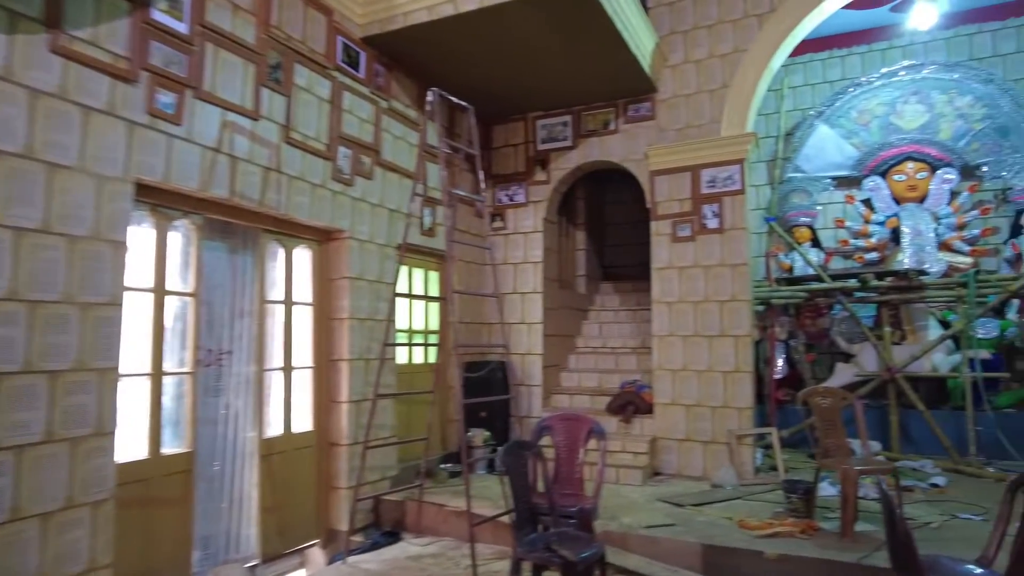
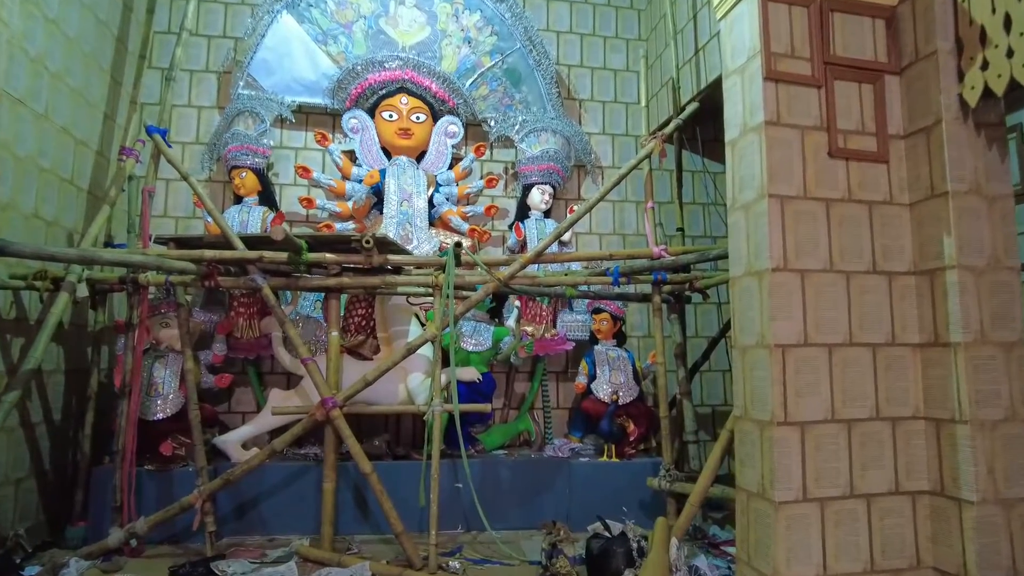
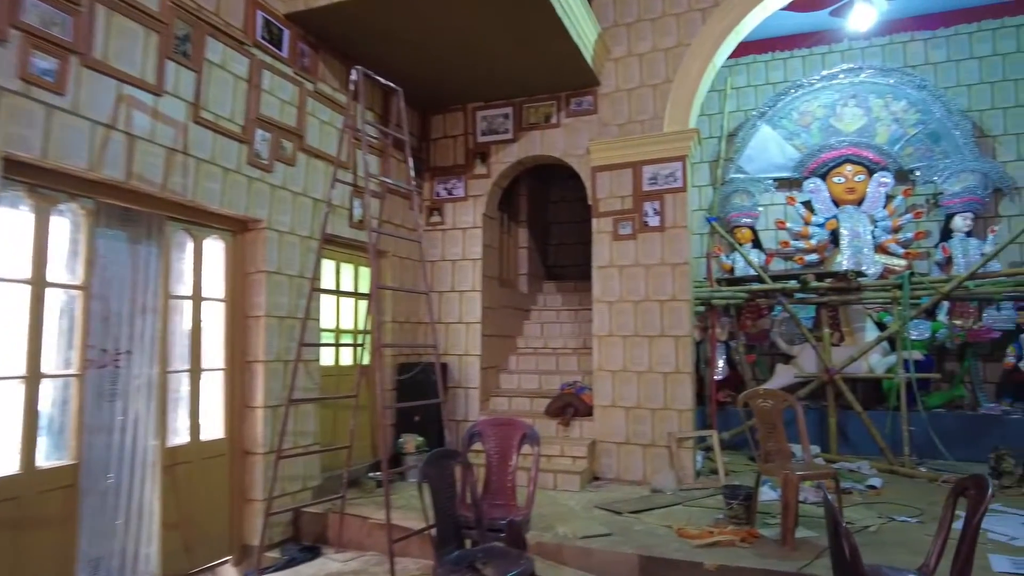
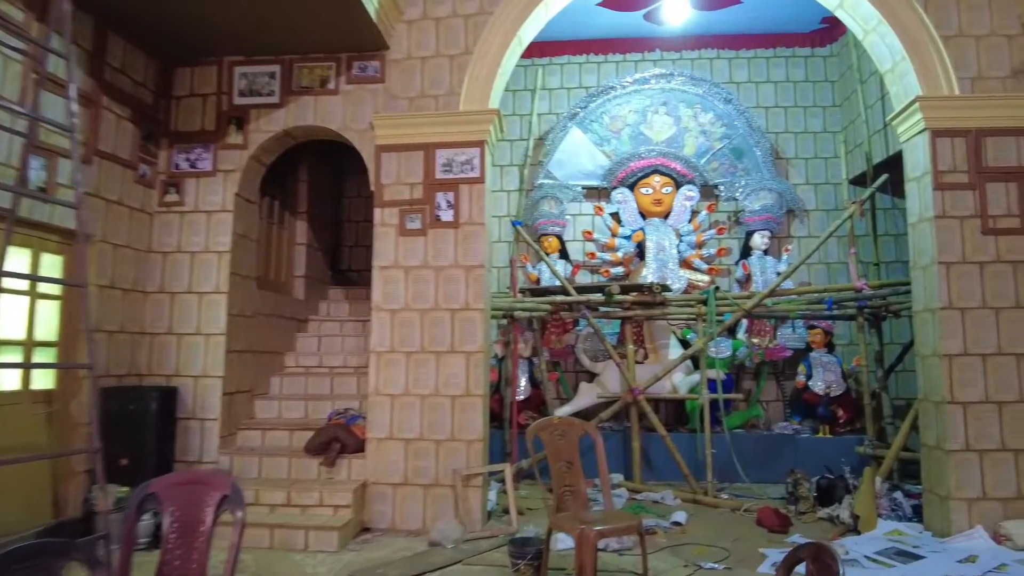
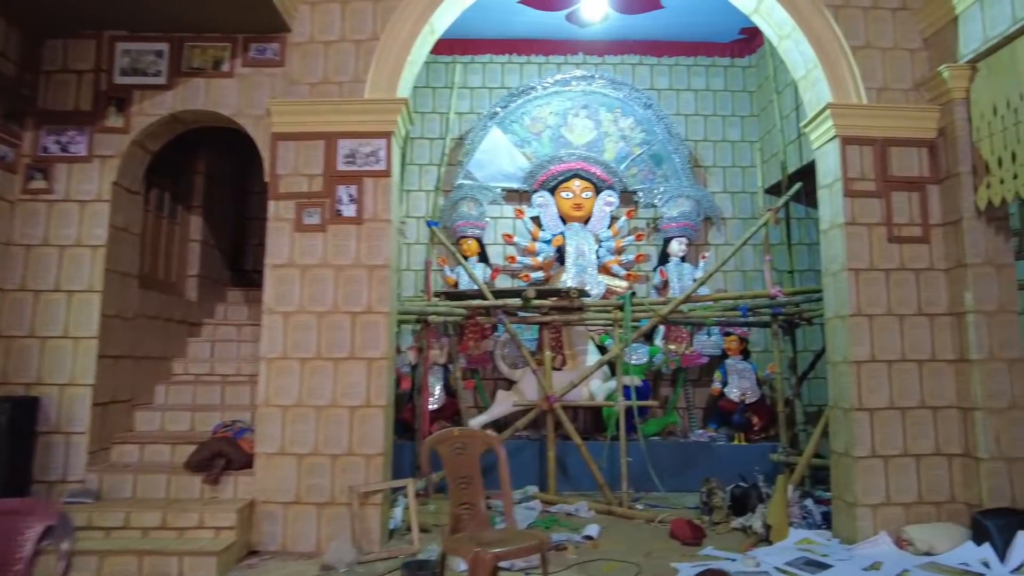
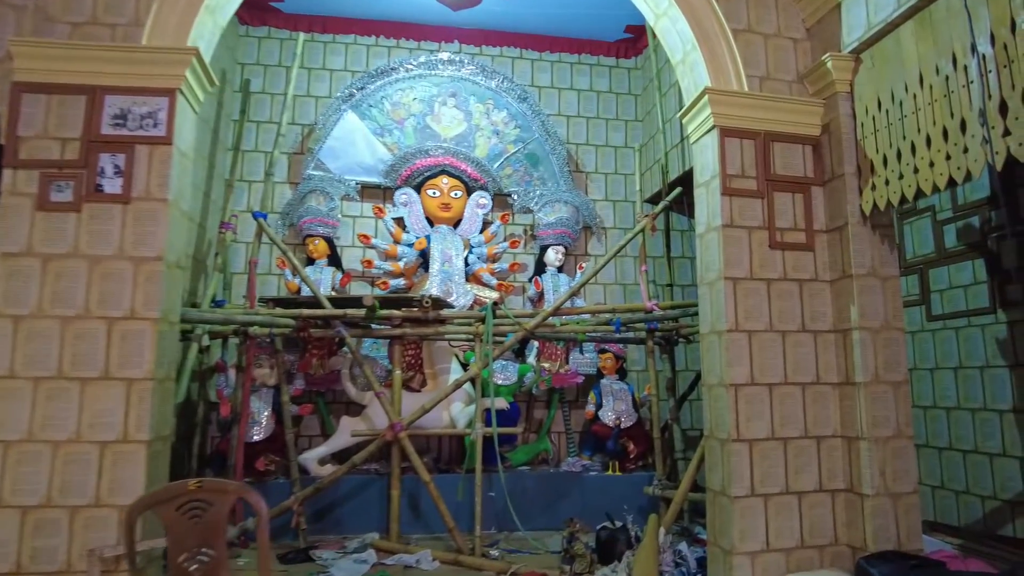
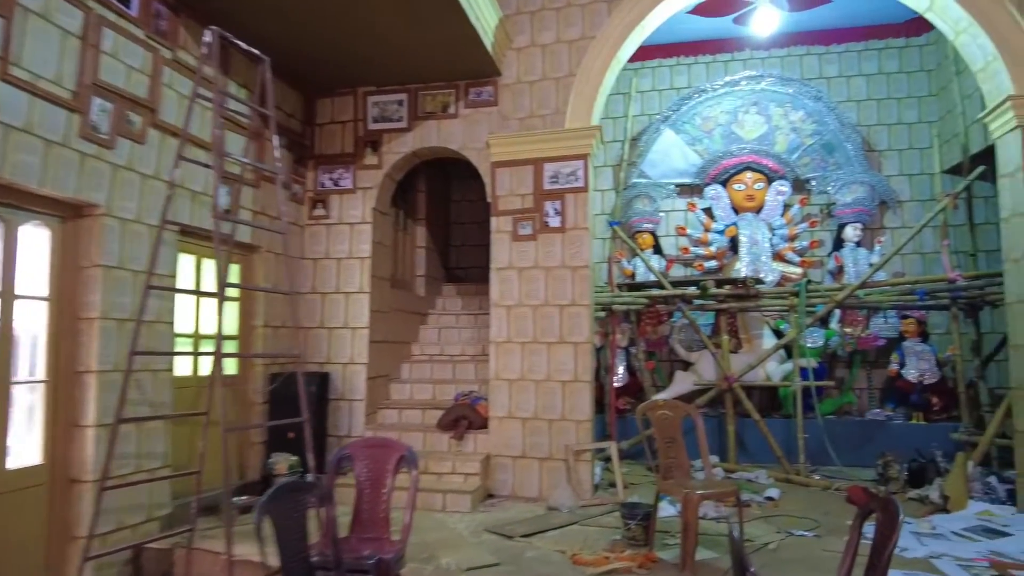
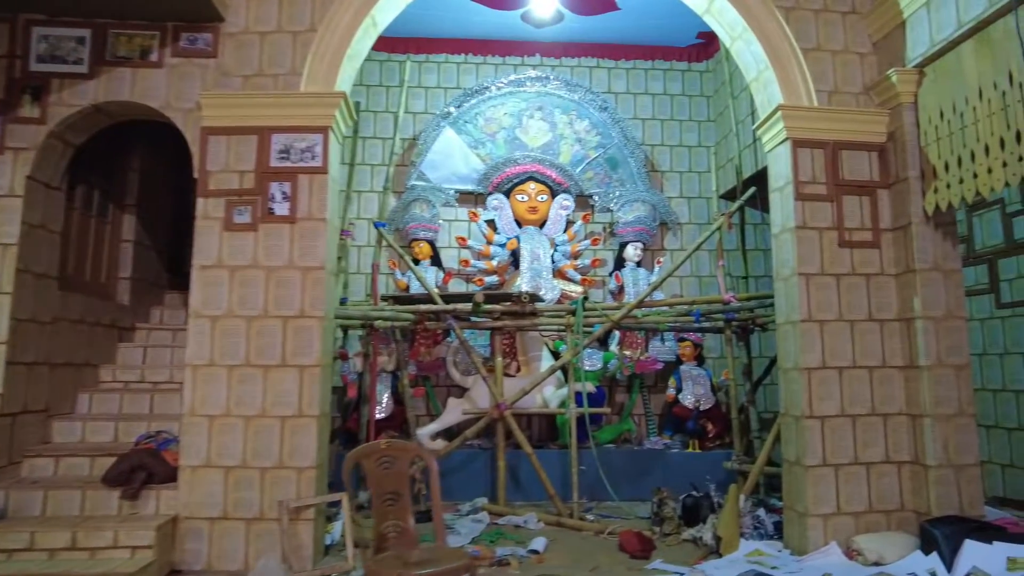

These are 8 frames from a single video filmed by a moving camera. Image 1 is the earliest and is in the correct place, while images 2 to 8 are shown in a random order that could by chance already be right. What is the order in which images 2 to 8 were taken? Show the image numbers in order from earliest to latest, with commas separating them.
3, 7, 4, 5, 8, 6, 2
